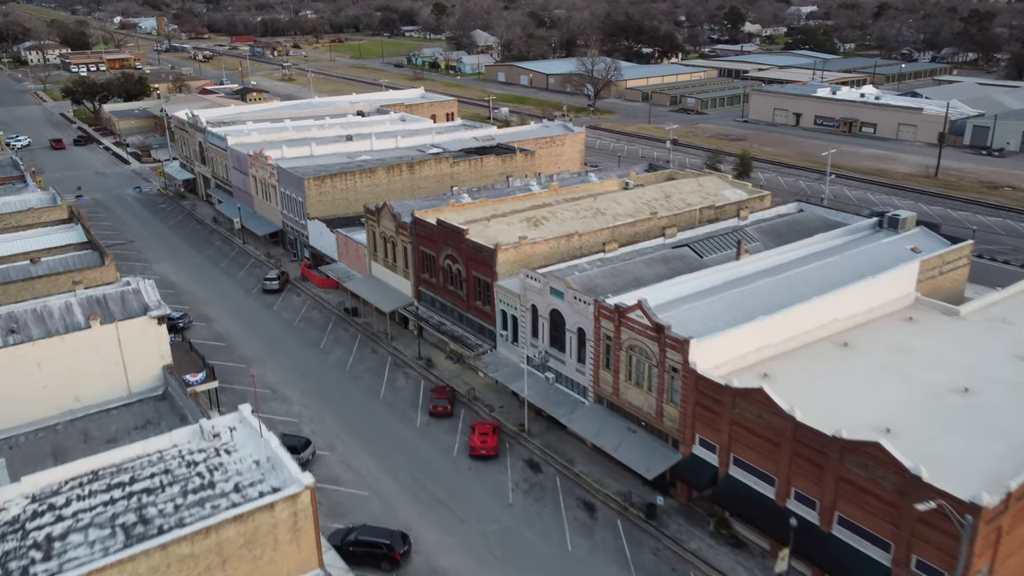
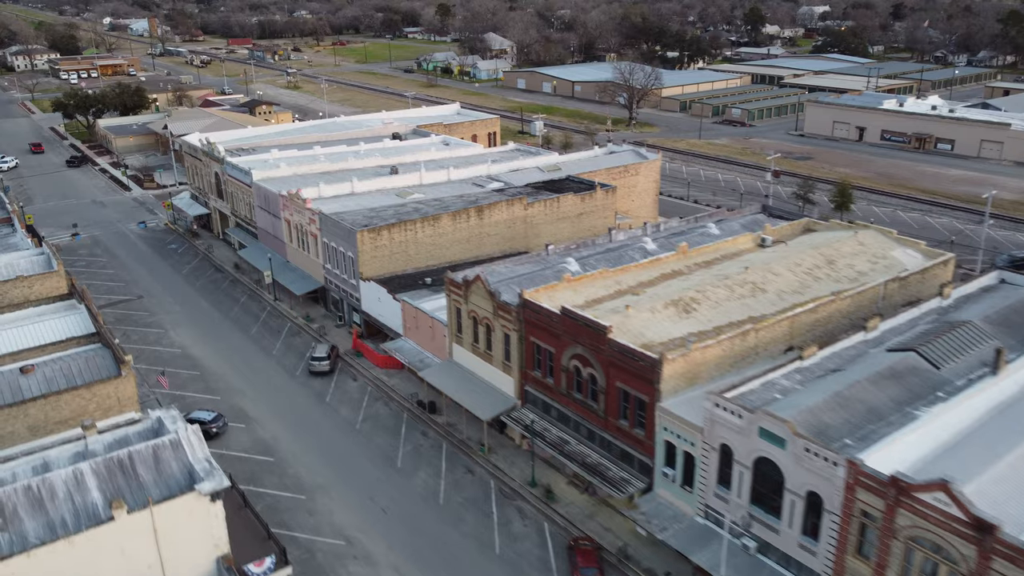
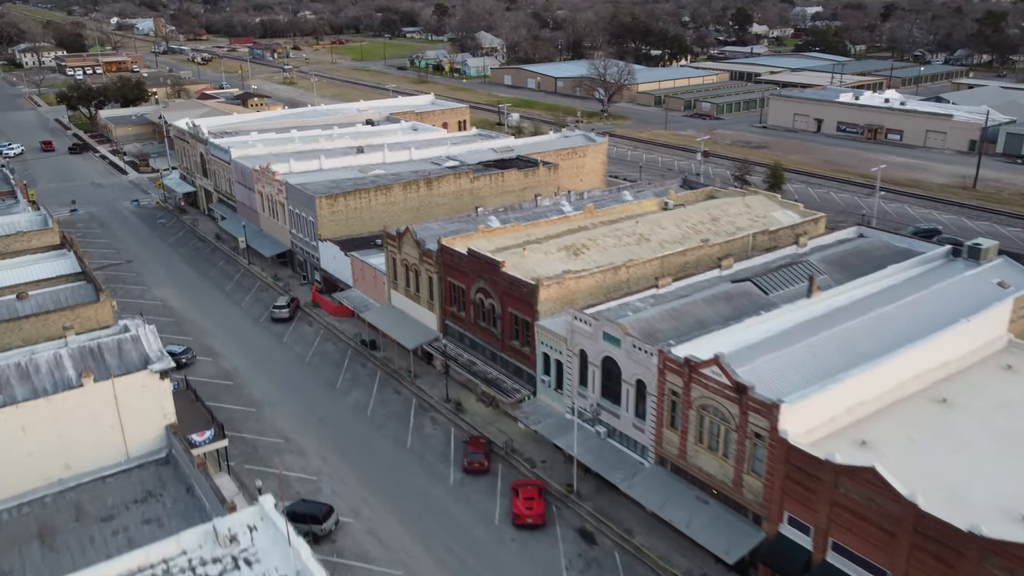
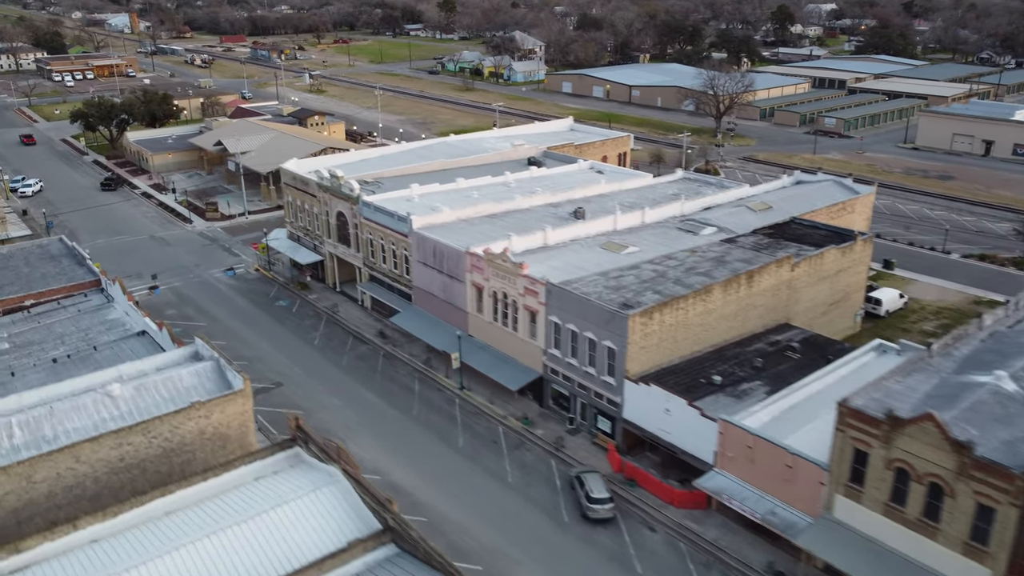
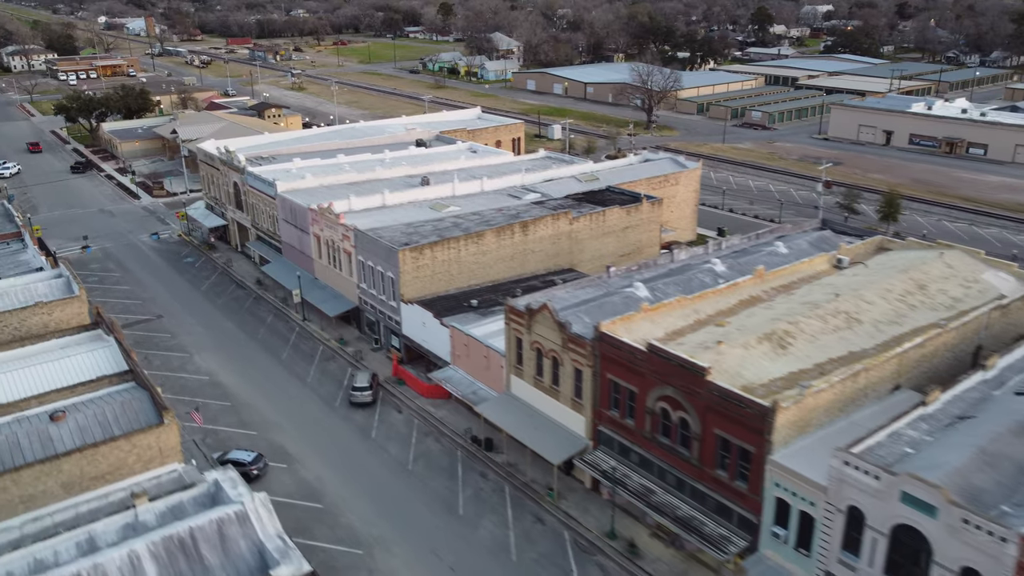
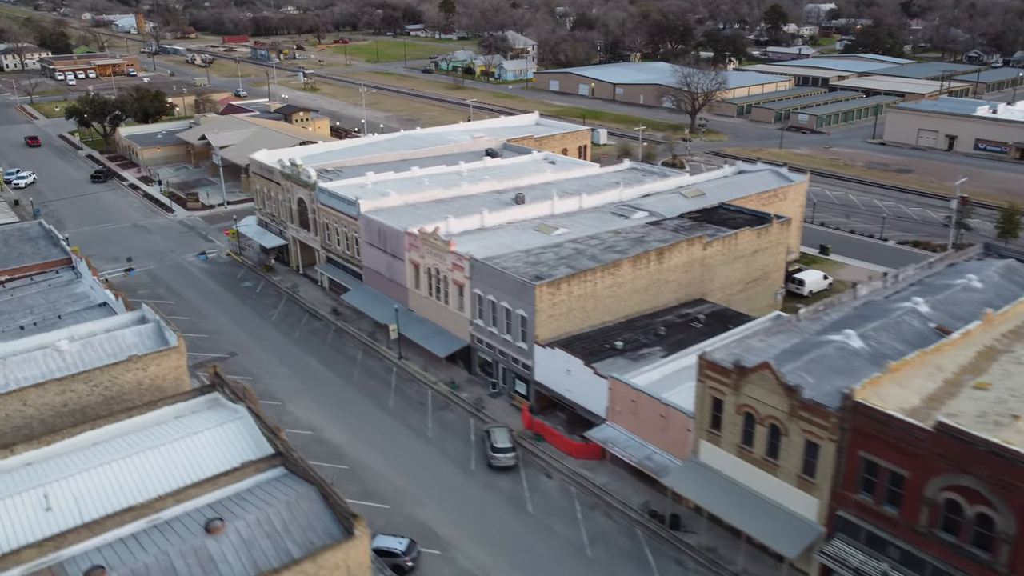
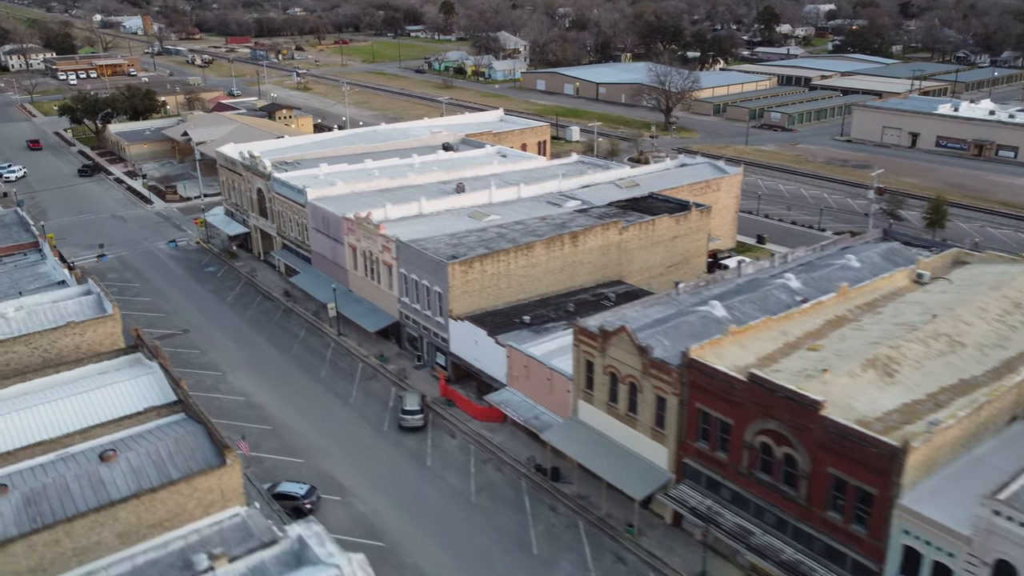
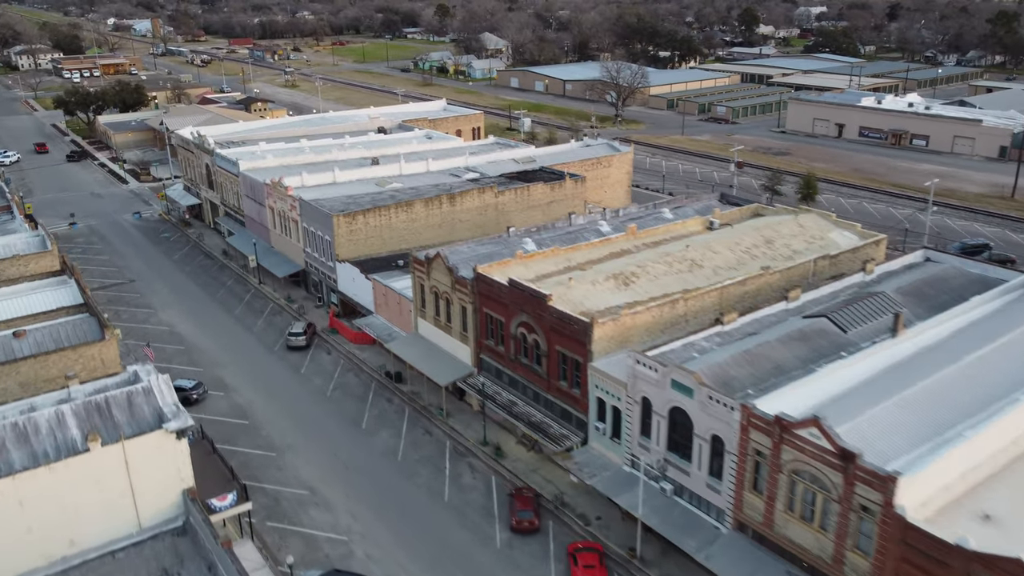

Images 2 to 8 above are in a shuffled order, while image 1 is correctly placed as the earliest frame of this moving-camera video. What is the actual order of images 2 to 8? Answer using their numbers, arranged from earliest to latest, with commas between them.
3, 8, 2, 5, 7, 6, 4
